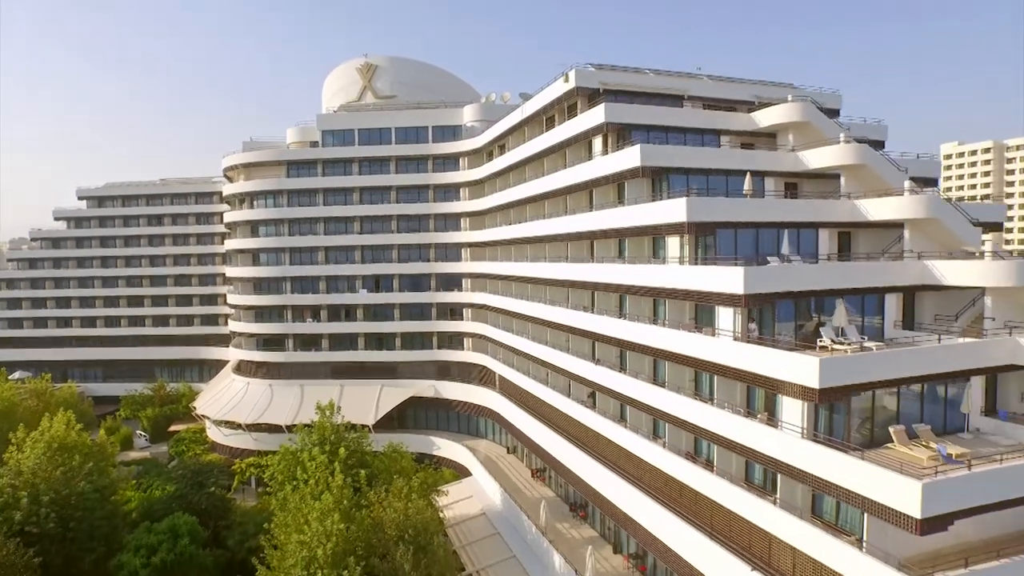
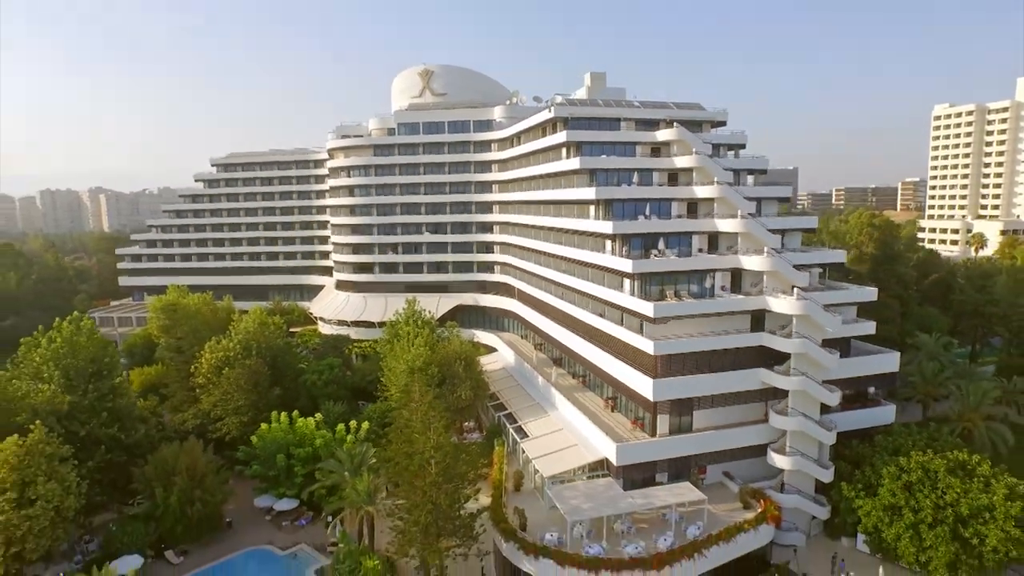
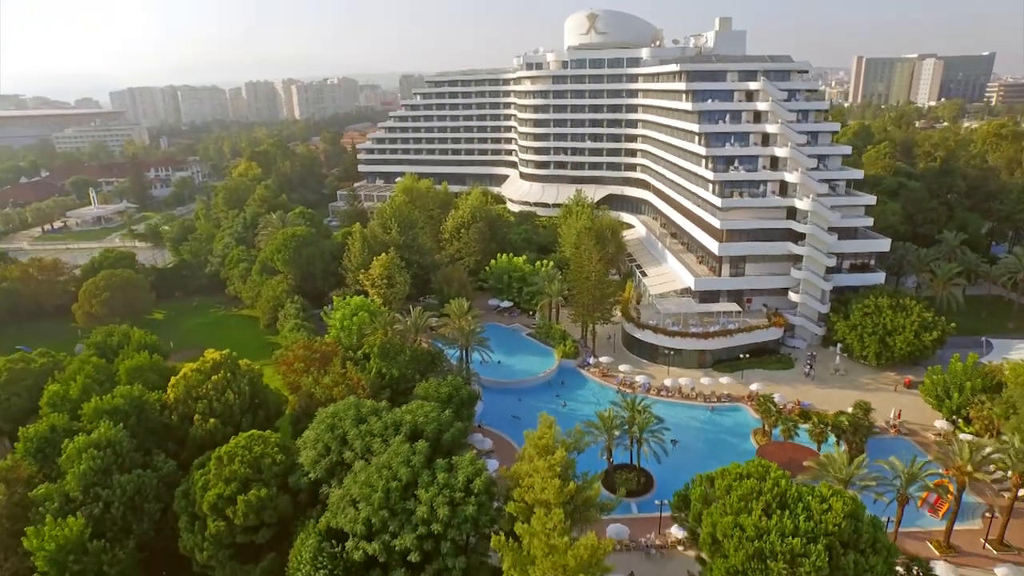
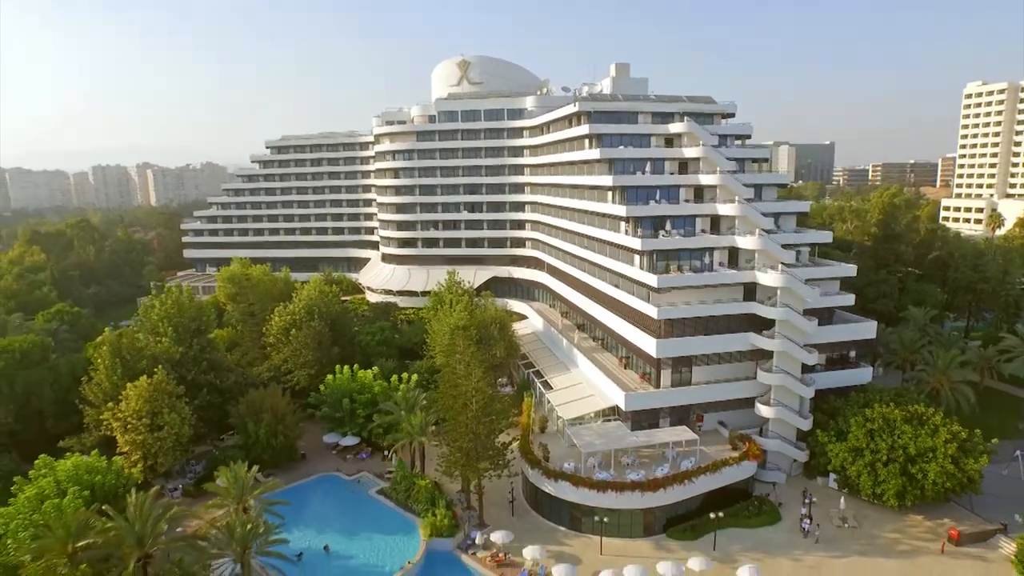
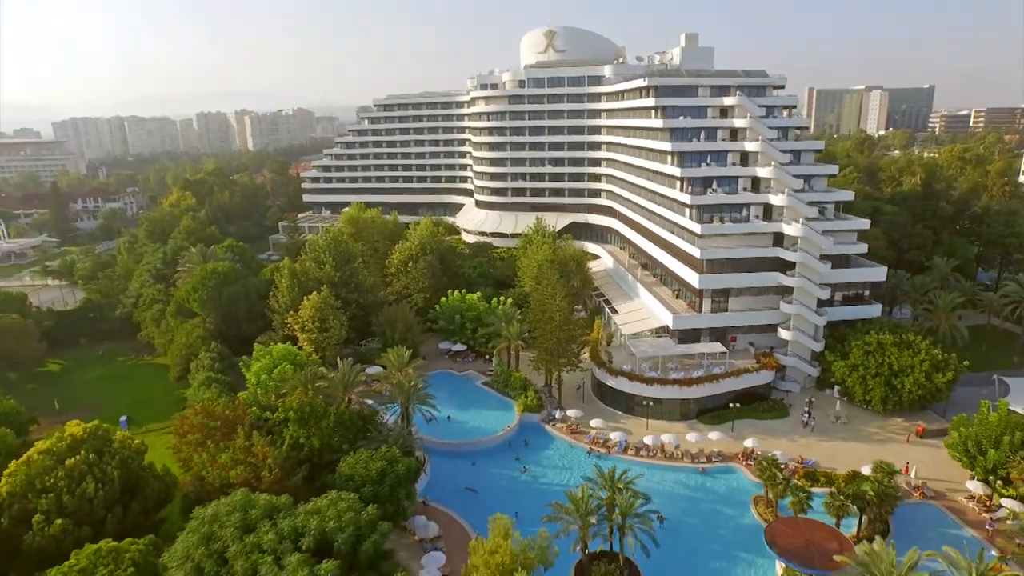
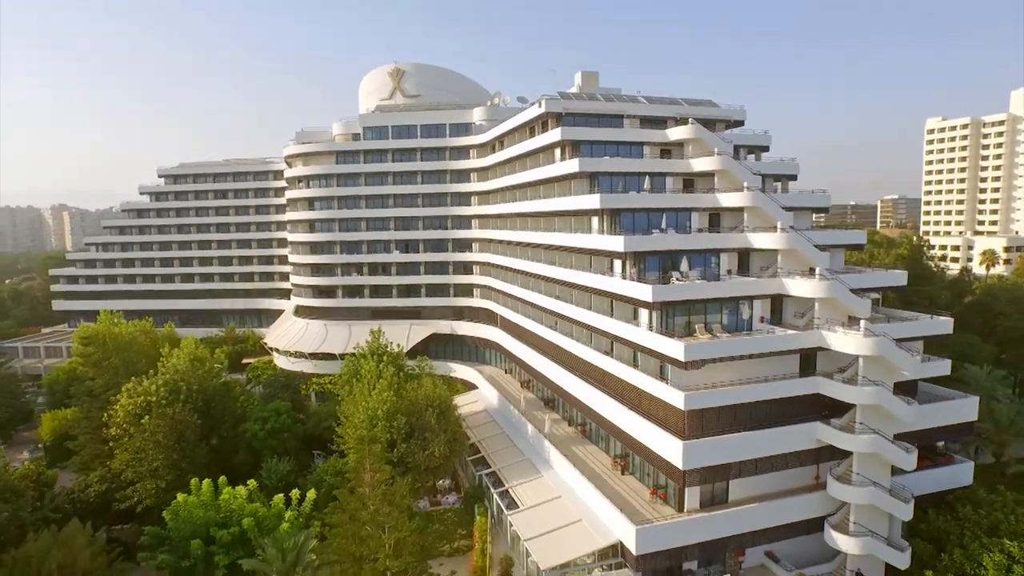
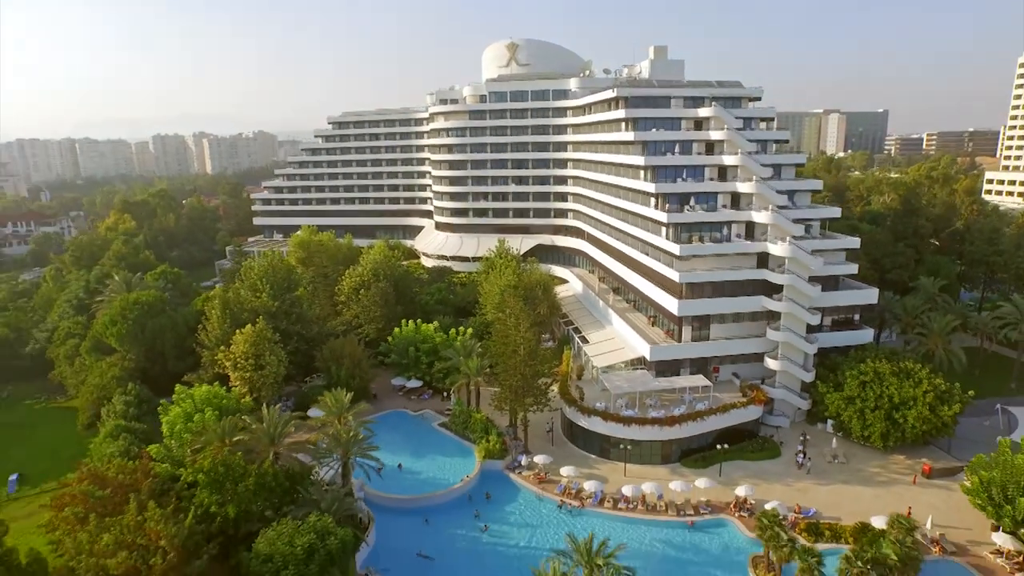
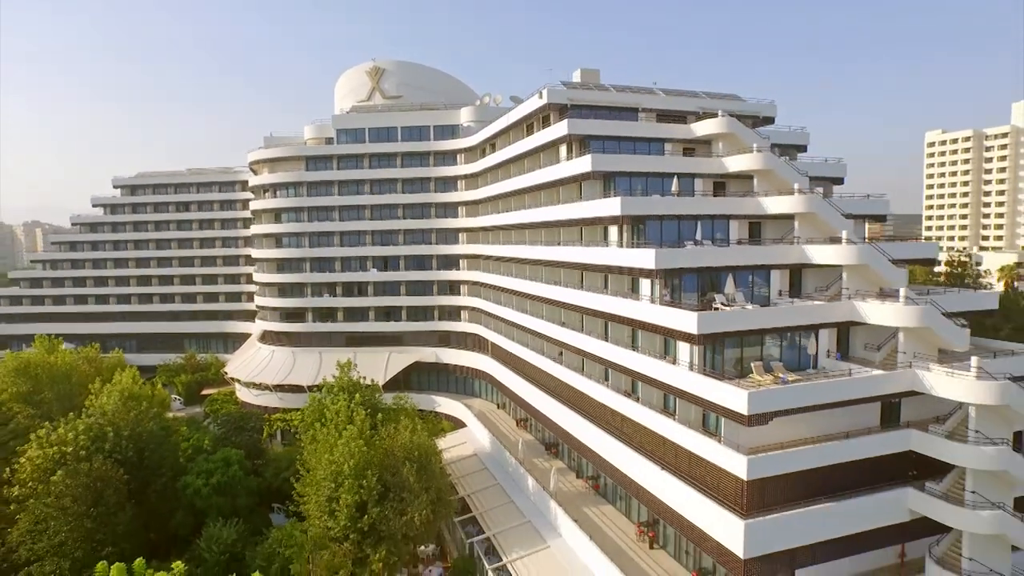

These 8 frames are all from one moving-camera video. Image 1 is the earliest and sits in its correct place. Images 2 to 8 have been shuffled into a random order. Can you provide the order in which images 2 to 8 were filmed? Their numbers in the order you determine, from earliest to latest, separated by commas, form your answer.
8, 6, 2, 4, 7, 5, 3
